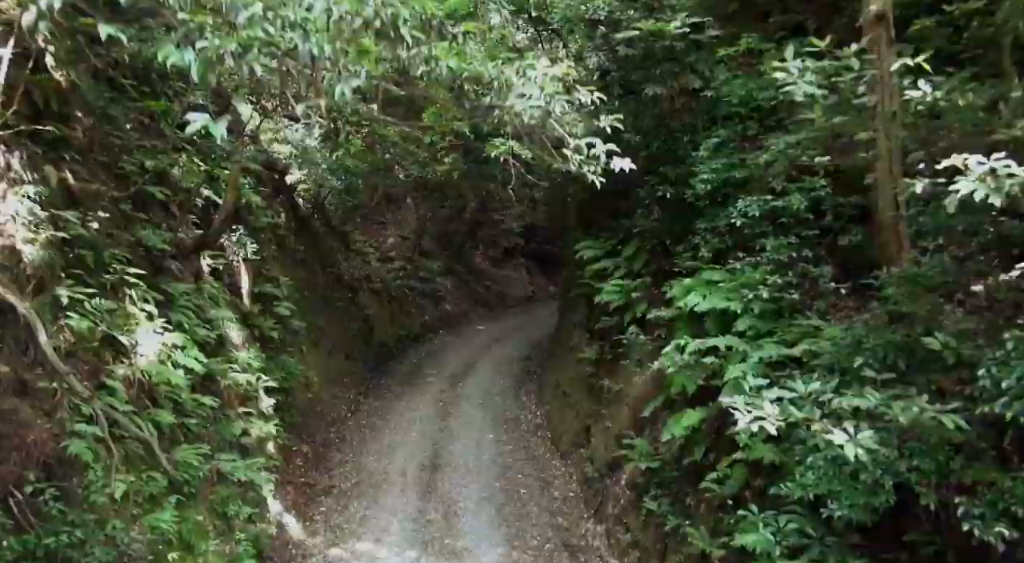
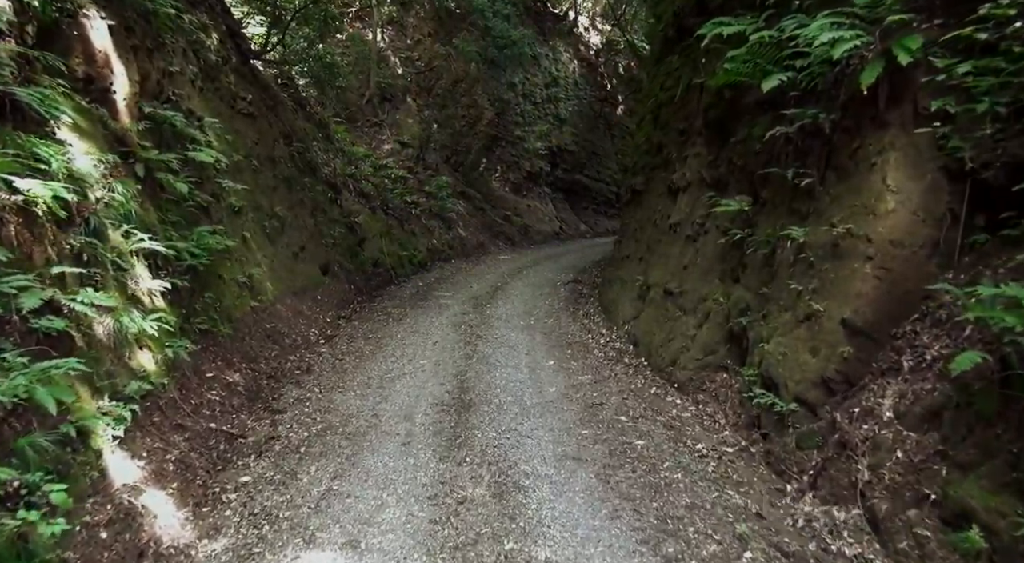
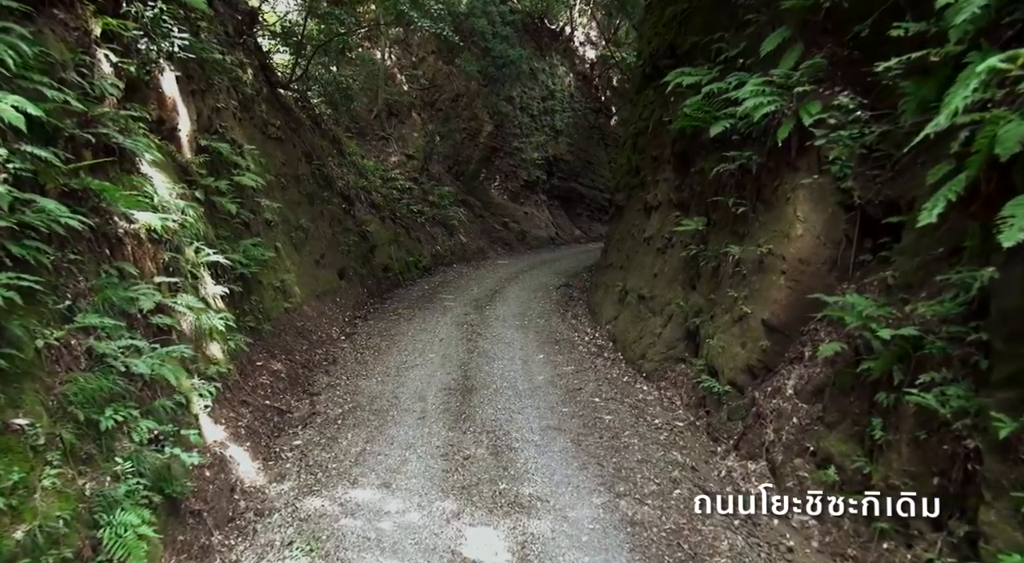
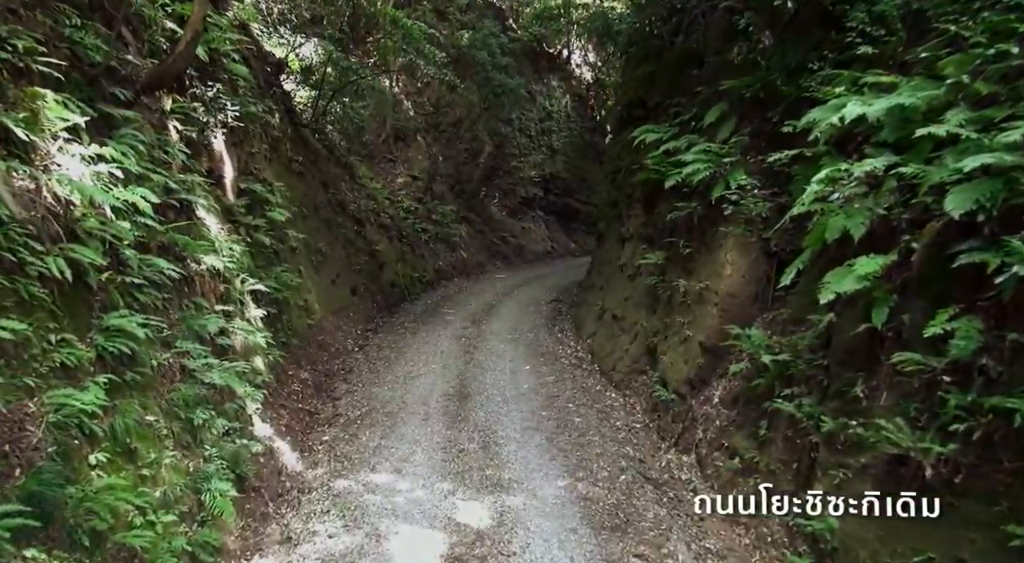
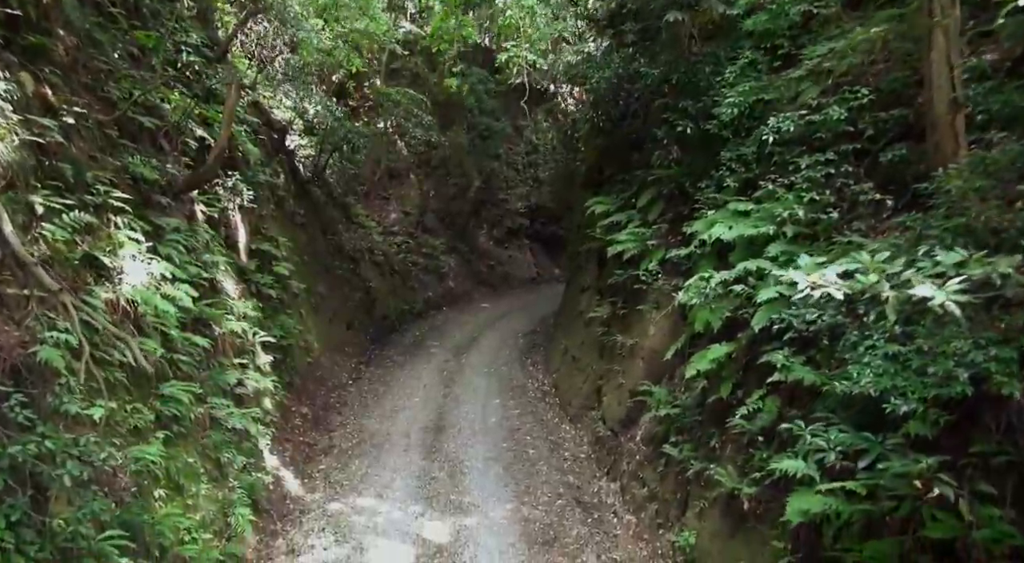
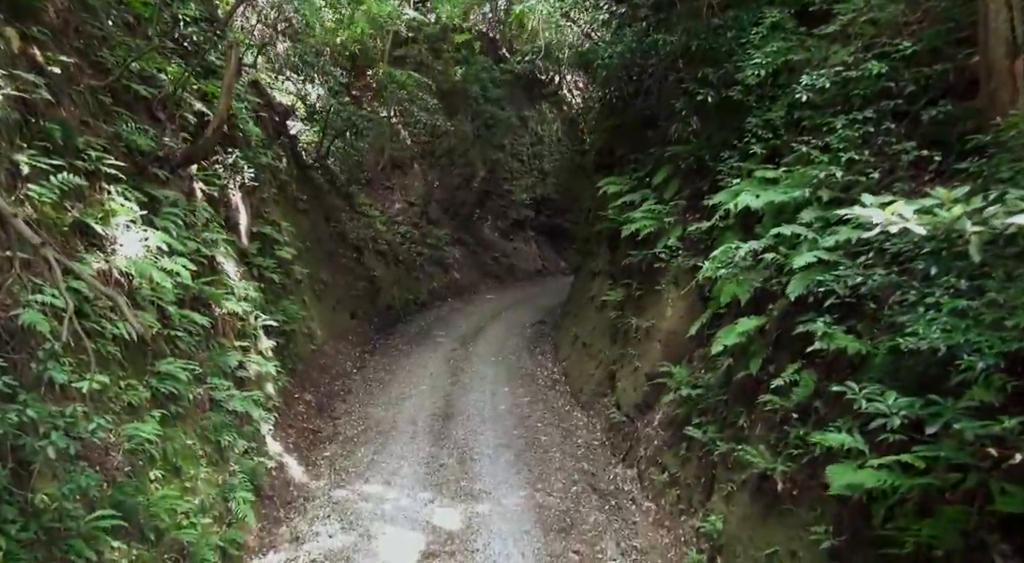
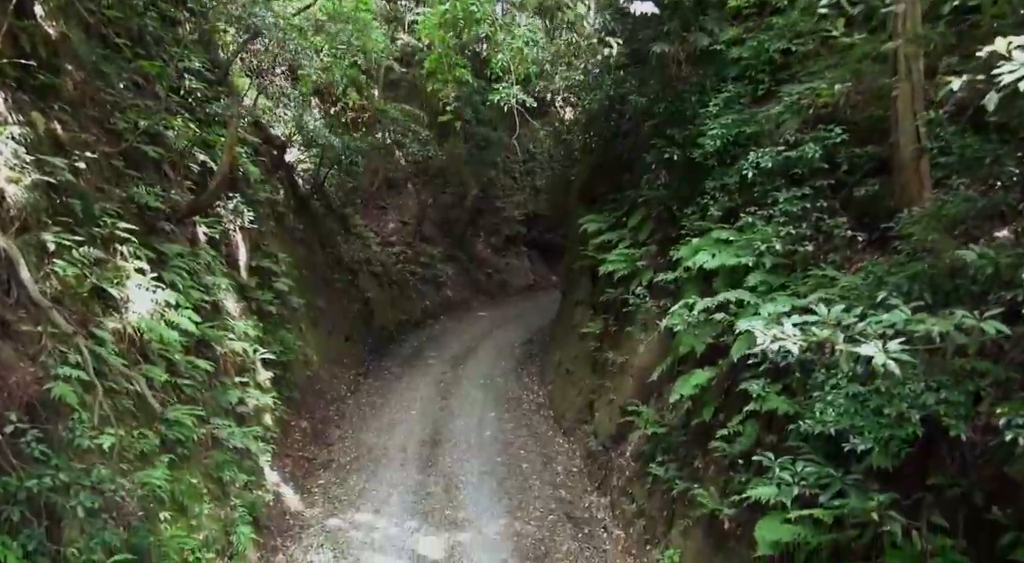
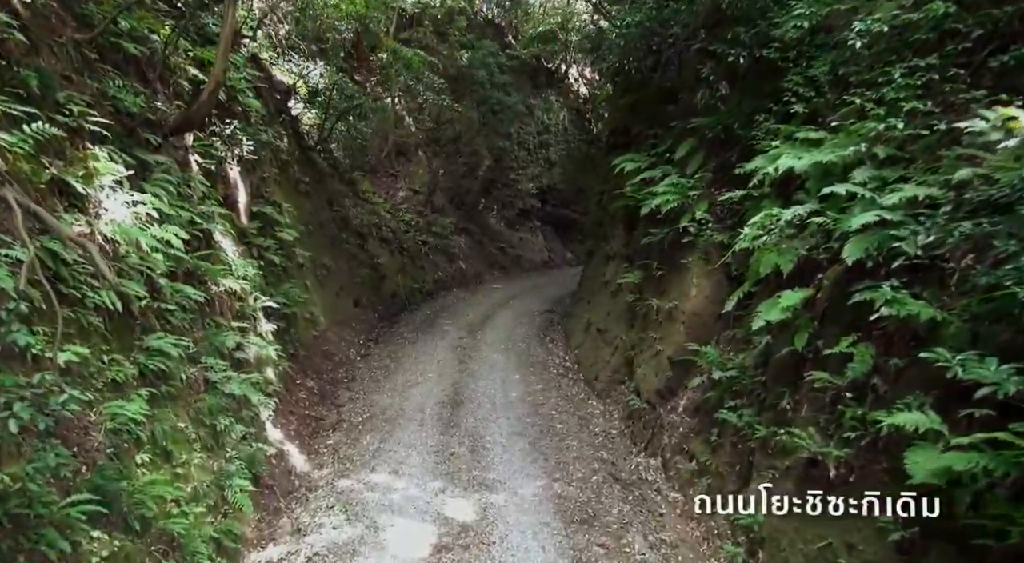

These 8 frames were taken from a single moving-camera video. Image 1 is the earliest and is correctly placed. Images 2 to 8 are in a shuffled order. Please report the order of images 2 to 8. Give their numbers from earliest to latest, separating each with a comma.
7, 5, 6, 8, 4, 3, 2
